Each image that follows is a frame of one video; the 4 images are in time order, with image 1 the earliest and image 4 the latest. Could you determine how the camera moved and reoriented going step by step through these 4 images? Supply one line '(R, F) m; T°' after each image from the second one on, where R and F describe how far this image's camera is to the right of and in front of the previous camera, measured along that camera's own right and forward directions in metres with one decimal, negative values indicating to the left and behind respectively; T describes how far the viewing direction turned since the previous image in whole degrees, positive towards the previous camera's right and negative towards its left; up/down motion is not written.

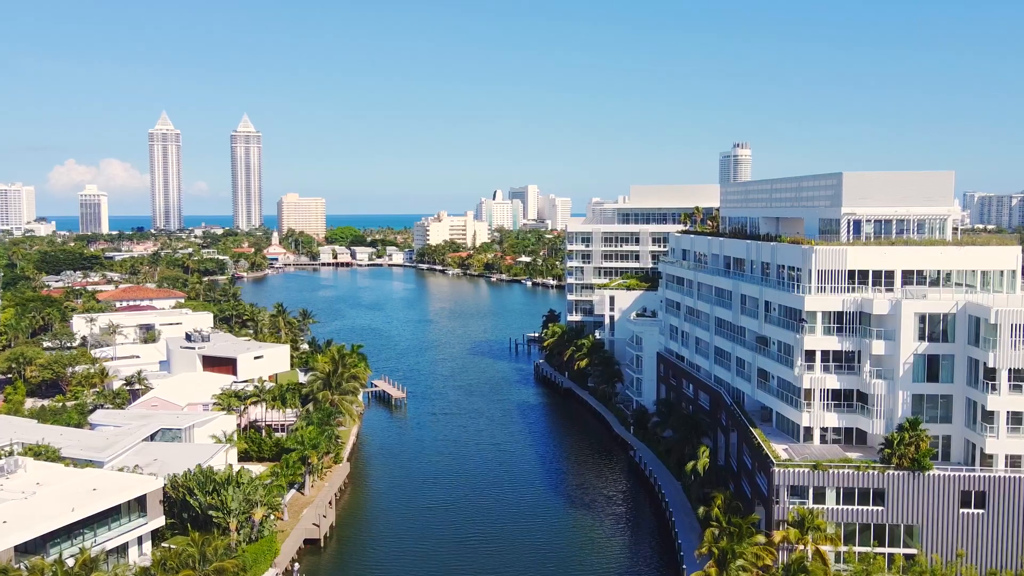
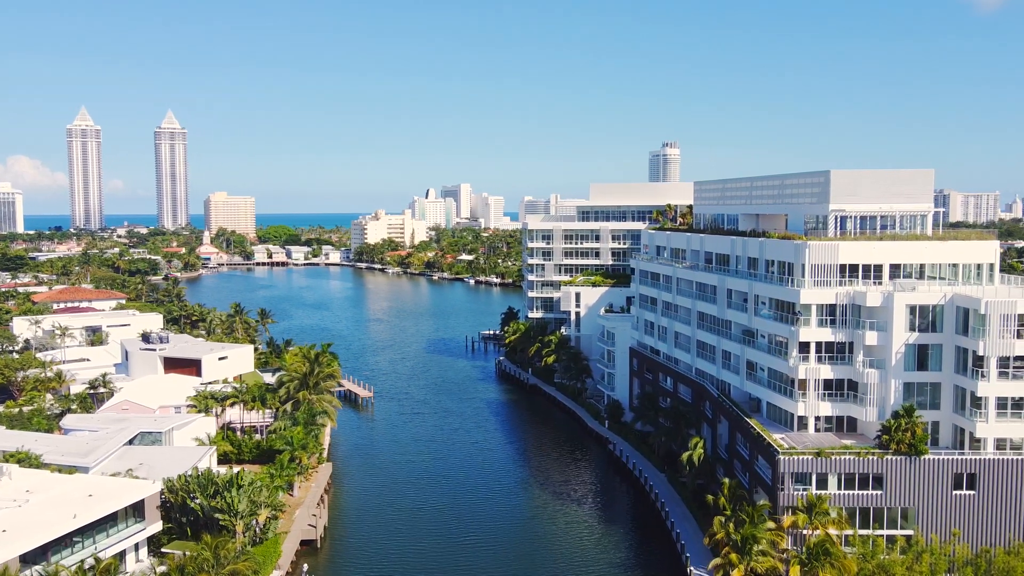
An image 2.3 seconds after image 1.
(-3.5, -0.1) m; +4°
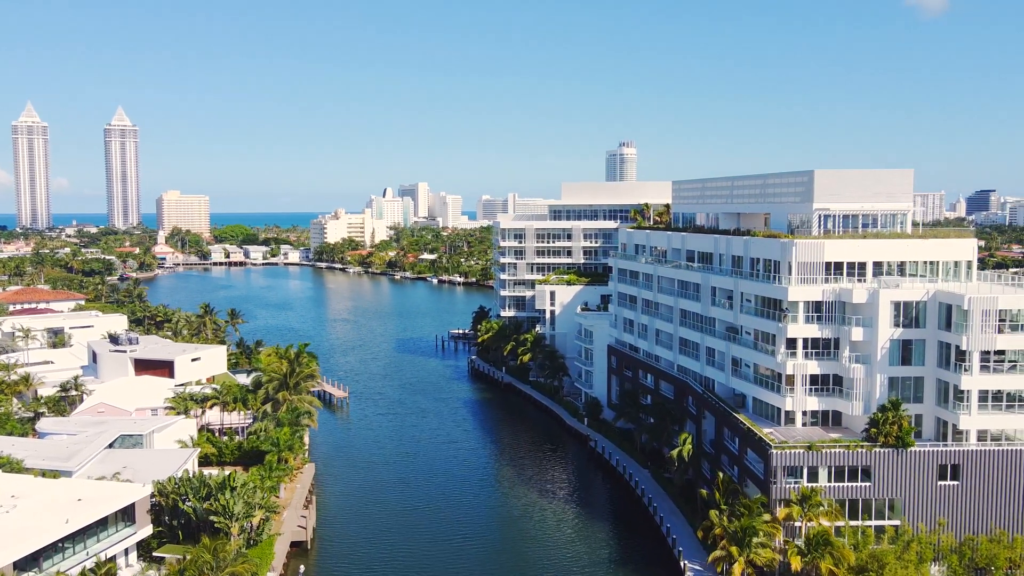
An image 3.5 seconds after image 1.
(-1.8, -0.1) m; +3°
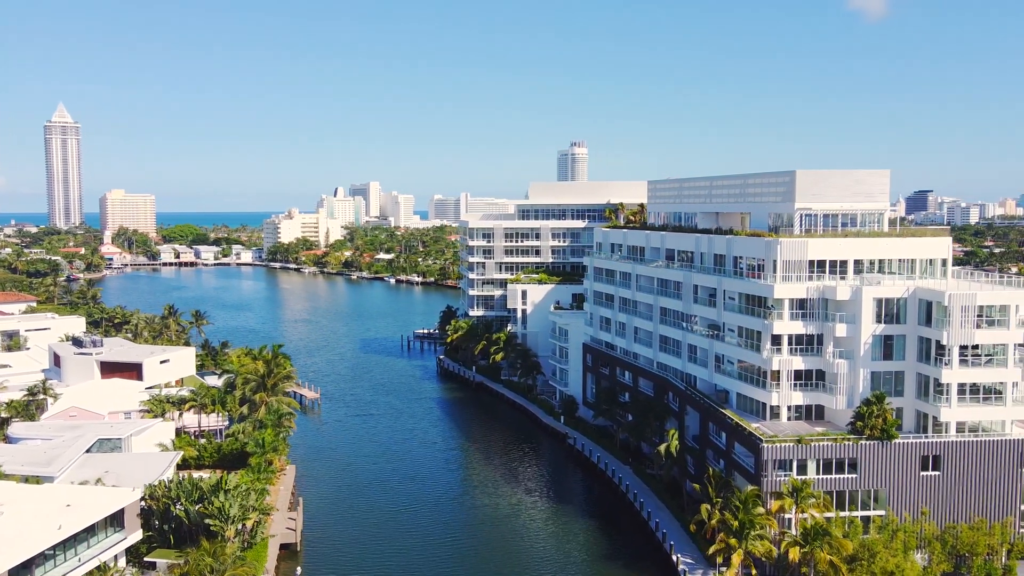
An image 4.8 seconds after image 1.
(-2.0, -0.2) m; +3°
